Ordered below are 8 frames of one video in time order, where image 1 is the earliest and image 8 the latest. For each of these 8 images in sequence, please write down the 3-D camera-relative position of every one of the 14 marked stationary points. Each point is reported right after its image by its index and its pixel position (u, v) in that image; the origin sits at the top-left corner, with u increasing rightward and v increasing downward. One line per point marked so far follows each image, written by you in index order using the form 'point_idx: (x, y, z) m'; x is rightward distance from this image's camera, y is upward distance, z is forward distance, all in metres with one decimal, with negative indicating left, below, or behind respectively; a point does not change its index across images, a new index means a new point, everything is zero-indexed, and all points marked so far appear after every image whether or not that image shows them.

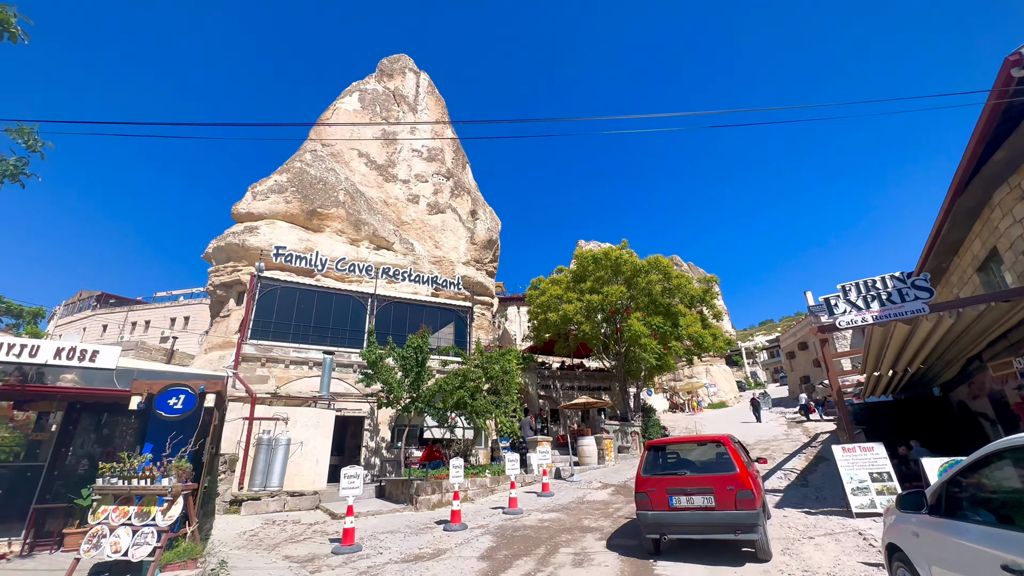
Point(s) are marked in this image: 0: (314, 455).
0: (-5.7, -4.8, +13.0) m
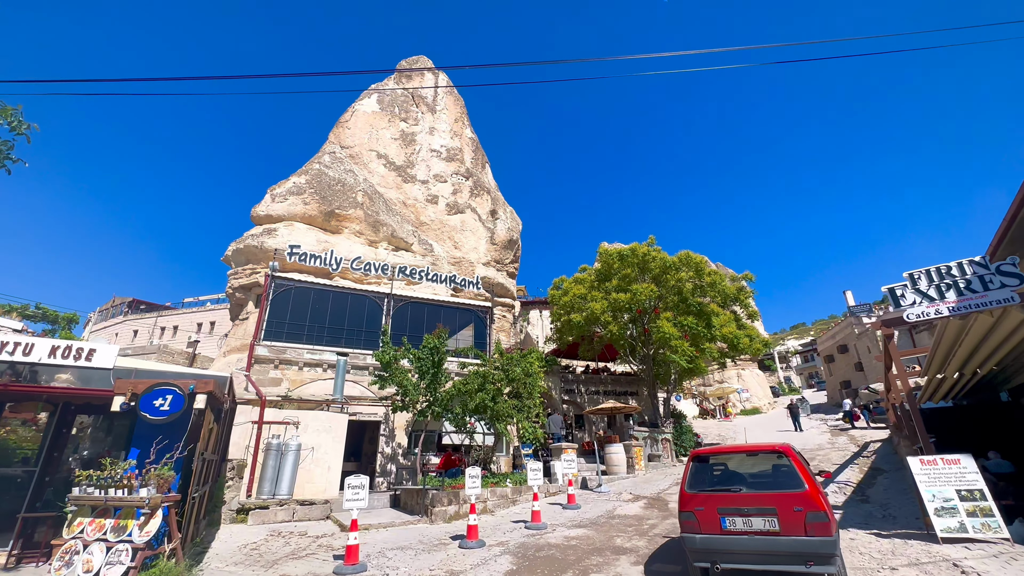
0: (-5.1, -4.8, +12.3) m
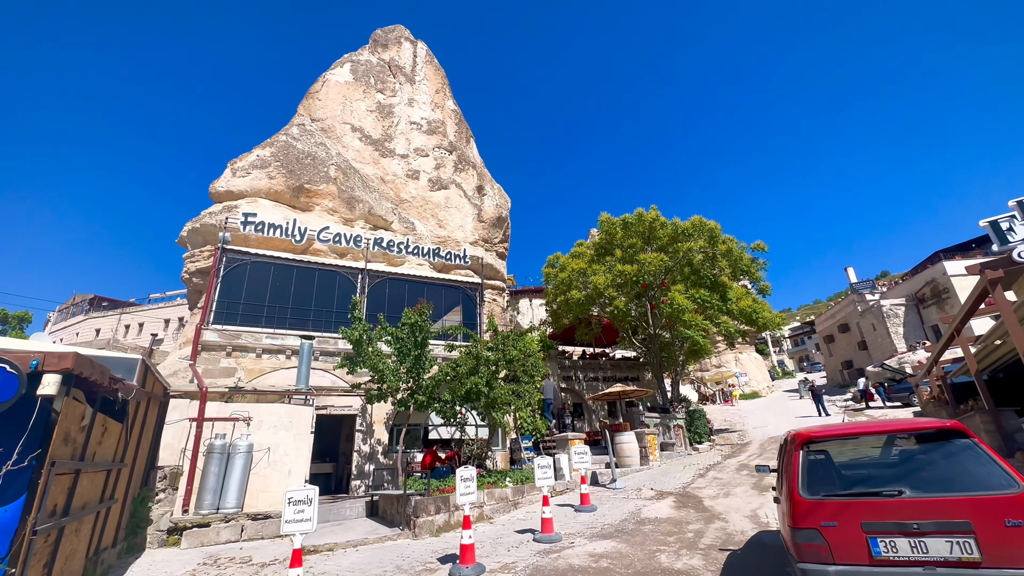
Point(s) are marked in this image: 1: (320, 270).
0: (-5.1, -4.0, +10.1) m
1: (-6.3, +0.6, +14.7) m
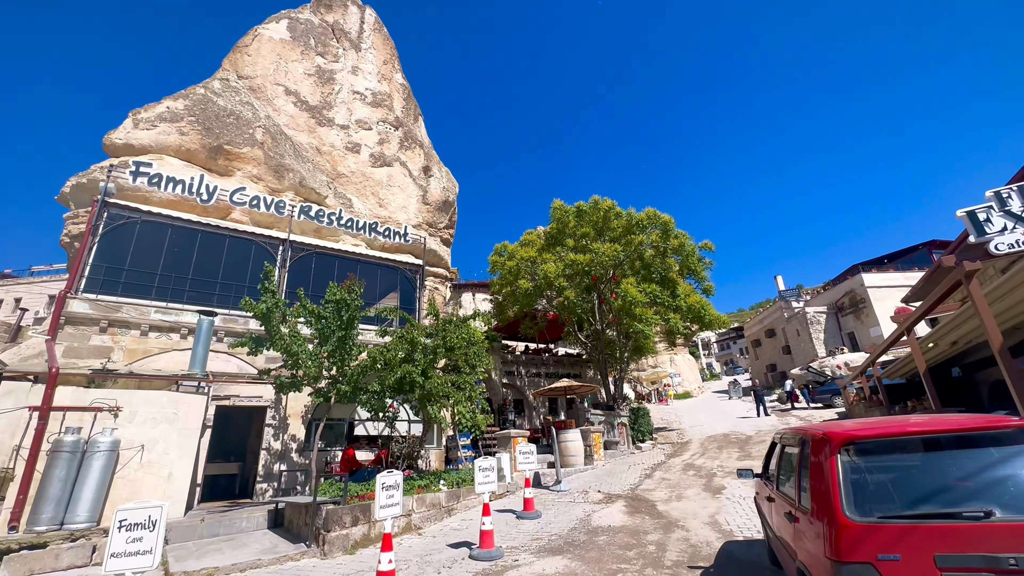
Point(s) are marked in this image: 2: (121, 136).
0: (-6.3, -3.3, +8.2) m
1: (-7.9, +1.4, +12.6) m
2: (-15.9, +6.1, +18.1) m
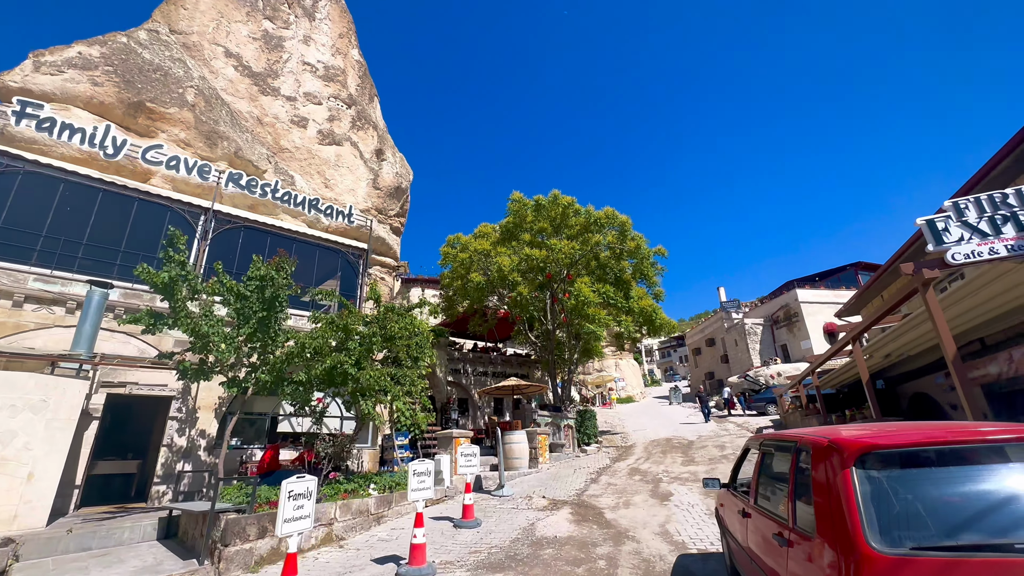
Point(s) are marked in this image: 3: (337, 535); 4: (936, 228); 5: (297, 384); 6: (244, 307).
0: (-7.3, -2.6, +6.7) m
1: (-9.0, +2.1, +10.9) m
2: (-17.3, +7.3, +15.6) m
3: (-2.7, -3.9, +7.1) m
4: (+6.3, +0.9, +6.6) m
5: (-4.3, -1.9, +8.9) m
6: (-5.1, -0.3, +8.6) m
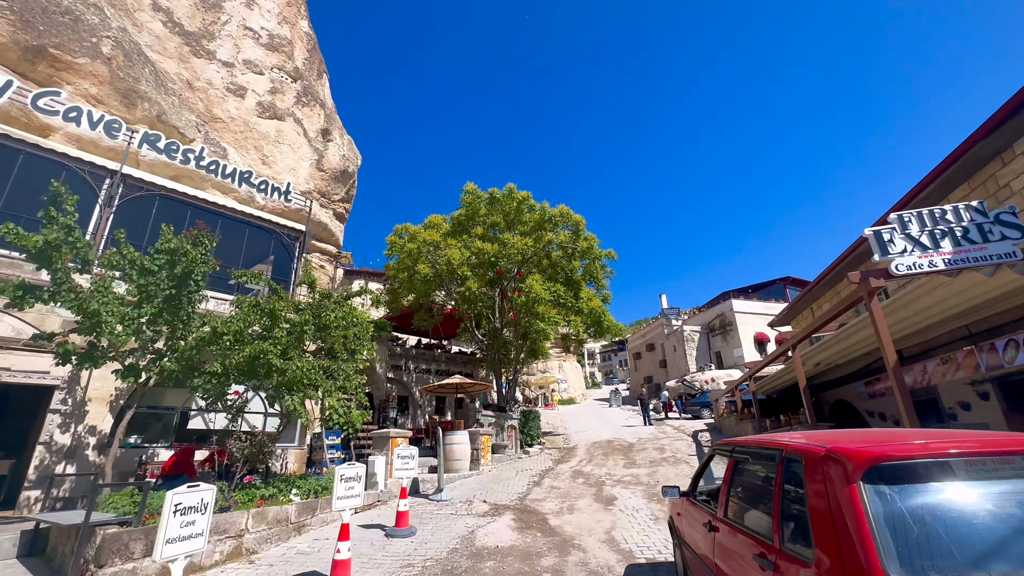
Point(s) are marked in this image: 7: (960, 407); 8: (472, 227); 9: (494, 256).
0: (-8.0, -2.1, +5.3) m
1: (-10.0, +2.8, +9.3) m
2: (-18.5, +8.3, +13.0) m
3: (-3.6, -3.6, +6.2) m
4: (+5.6, +0.7, +6.8) m
5: (-5.3, -1.5, +7.8) m
6: (-6.0, +0.1, +7.4) m
7: (+10.5, -2.8, +10.5) m
8: (-1.6, +2.4, +17.8) m
9: (-0.7, +1.1, +16.1) m
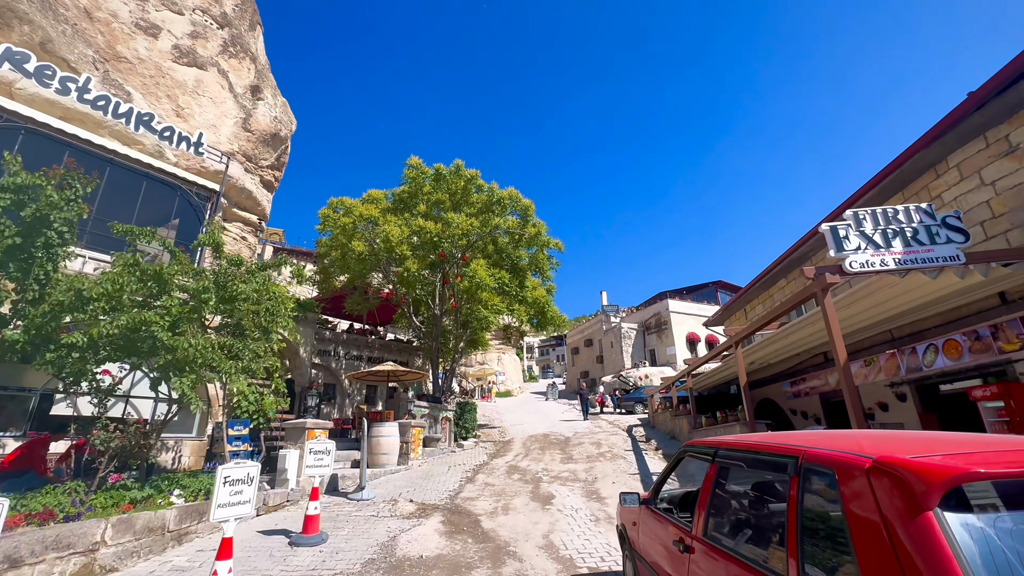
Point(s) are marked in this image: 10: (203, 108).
0: (-8.6, -1.3, +3.5) m
1: (-10.8, +3.7, +7.1) m
2: (-19.4, +9.8, +9.6) m
3: (-4.5, -3.0, +4.9) m
4: (+4.8, +0.8, +6.7) m
5: (-6.2, -0.9, +6.3) m
6: (-6.7, +0.8, +5.8) m
7: (+9.0, -2.9, +11.0) m
8: (-3.6, +3.1, +16.6) m
9: (-2.5, +1.7, +15.1) m
10: (-12.9, +7.5, +18.7) m
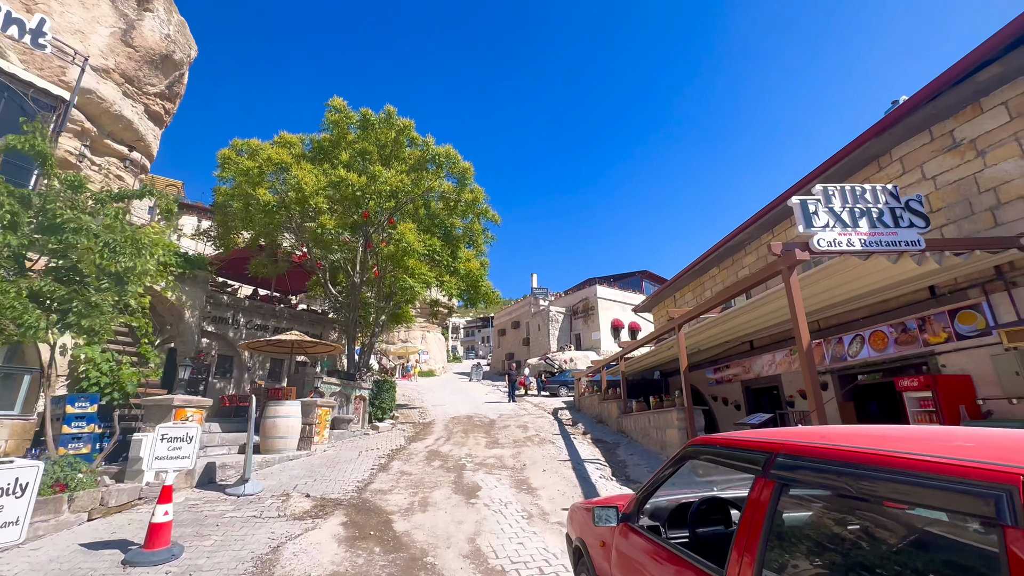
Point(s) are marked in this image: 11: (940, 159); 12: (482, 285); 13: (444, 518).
0: (-8.9, -0.4, +0.9) m
1: (-11.3, +4.9, +4.0) m
2: (-19.7, +11.6, +4.9) m
3: (-5.1, -2.3, +3.1) m
4: (+4.0, +1.1, +6.2) m
5: (-6.8, +0.1, +4.1) m
6: (-7.2, +1.7, +3.4) m
7: (+7.2, -2.7, +11.3) m
8: (-5.7, +4.3, +14.5) m
9: (-4.5, +2.8, +13.3) m
10: (-14.8, +9.3, +14.9) m
11: (+7.6, +2.3, +7.9) m
12: (-1.2, +0.1, +16.3) m
13: (-0.9, -3.1, +6.1) m
